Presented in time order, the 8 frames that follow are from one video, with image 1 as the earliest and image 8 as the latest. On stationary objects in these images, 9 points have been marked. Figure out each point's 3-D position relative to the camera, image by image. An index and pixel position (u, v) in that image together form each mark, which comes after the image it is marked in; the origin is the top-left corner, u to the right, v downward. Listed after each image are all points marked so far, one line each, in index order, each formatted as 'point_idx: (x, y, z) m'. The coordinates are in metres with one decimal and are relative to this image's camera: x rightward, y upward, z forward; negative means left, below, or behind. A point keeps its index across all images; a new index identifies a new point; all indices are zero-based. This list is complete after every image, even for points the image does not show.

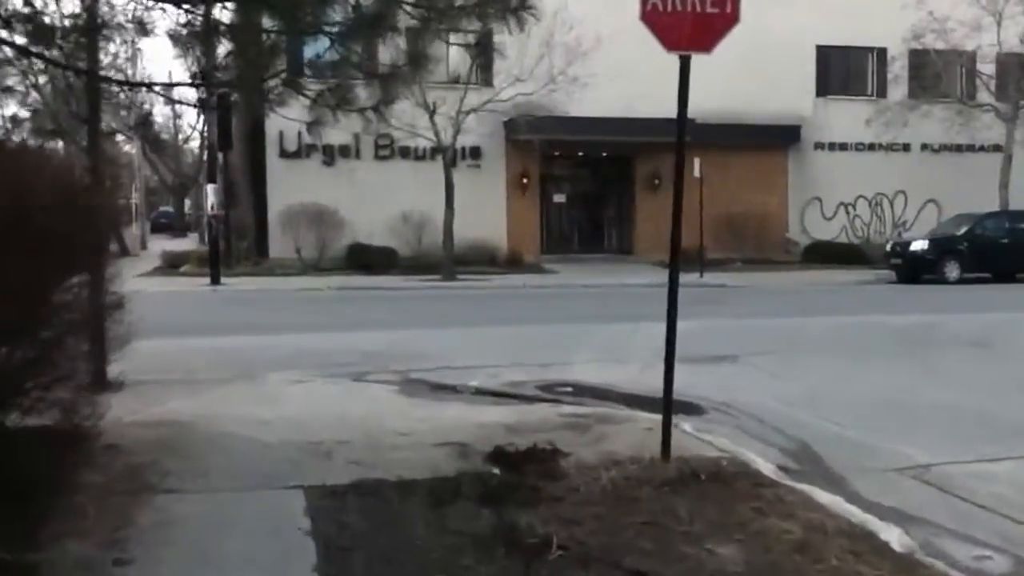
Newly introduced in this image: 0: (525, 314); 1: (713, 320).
0: (+0.2, -0.4, +19.8) m
1: (+2.7, -0.5, +17.3) m
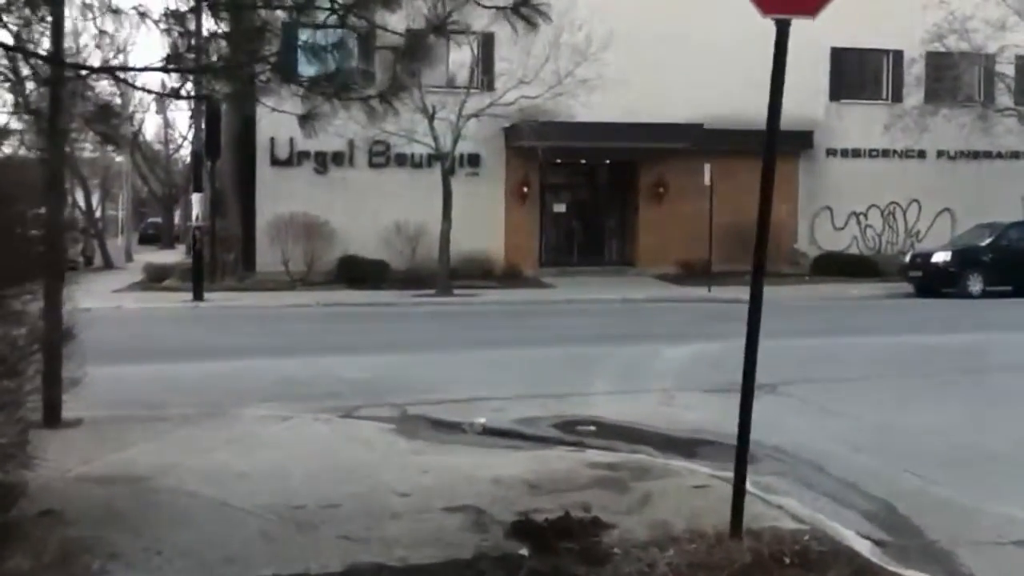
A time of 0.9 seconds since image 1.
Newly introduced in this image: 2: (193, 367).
0: (+0.3, -0.6, +18.5) m
1: (+2.7, -0.7, +16.0) m
2: (-3.4, -0.9, +14.2) m
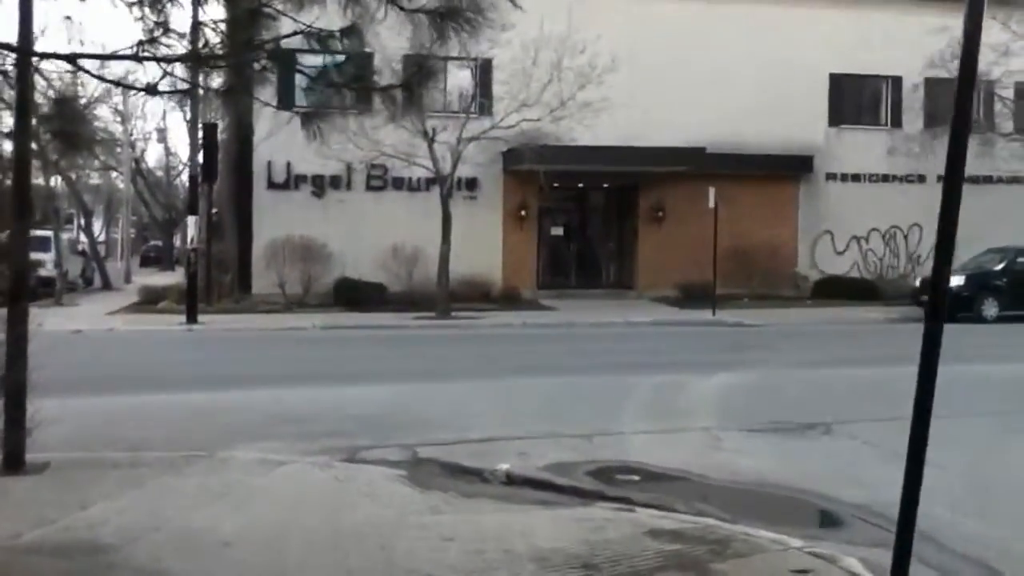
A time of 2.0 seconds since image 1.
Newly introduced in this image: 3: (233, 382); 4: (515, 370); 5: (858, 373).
0: (+0.4, -1.0, +17.1) m
1: (+2.9, -1.0, +14.7) m
2: (-3.3, -1.1, +12.8) m
3: (-3.2, -1.1, +14.6) m
4: (0.0, -1.0, +15.8) m
5: (+3.9, -1.0, +14.9) m
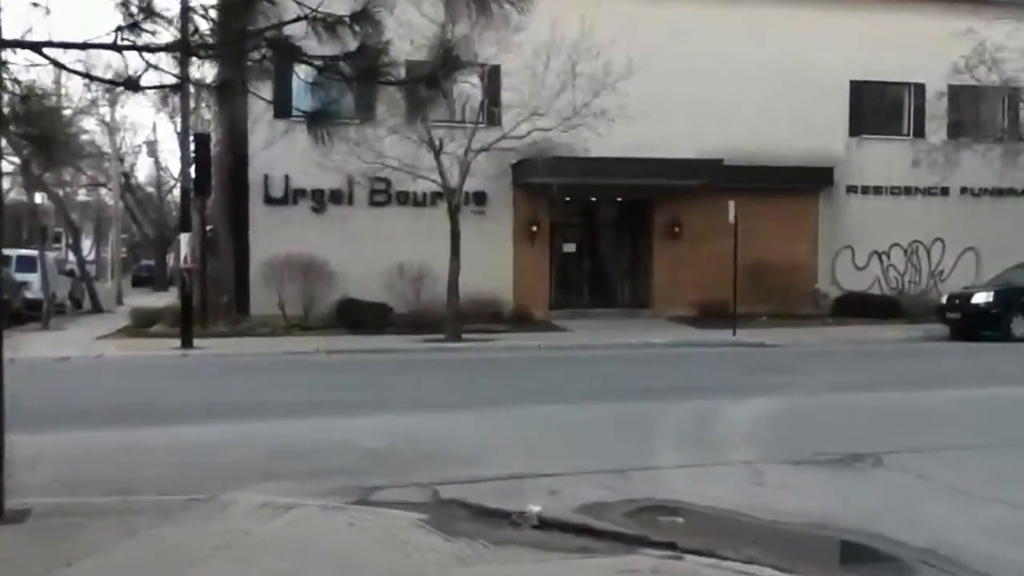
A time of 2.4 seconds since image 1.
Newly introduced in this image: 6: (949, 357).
0: (+0.6, -1.2, +16.4) m
1: (+3.1, -1.2, +13.9) m
2: (-3.1, -1.4, +12.0) m
3: (-3.0, -1.3, +13.8) m
4: (+0.2, -1.3, +15.0) m
5: (+4.1, -1.2, +14.1) m
6: (+6.6, -1.0, +19.4) m
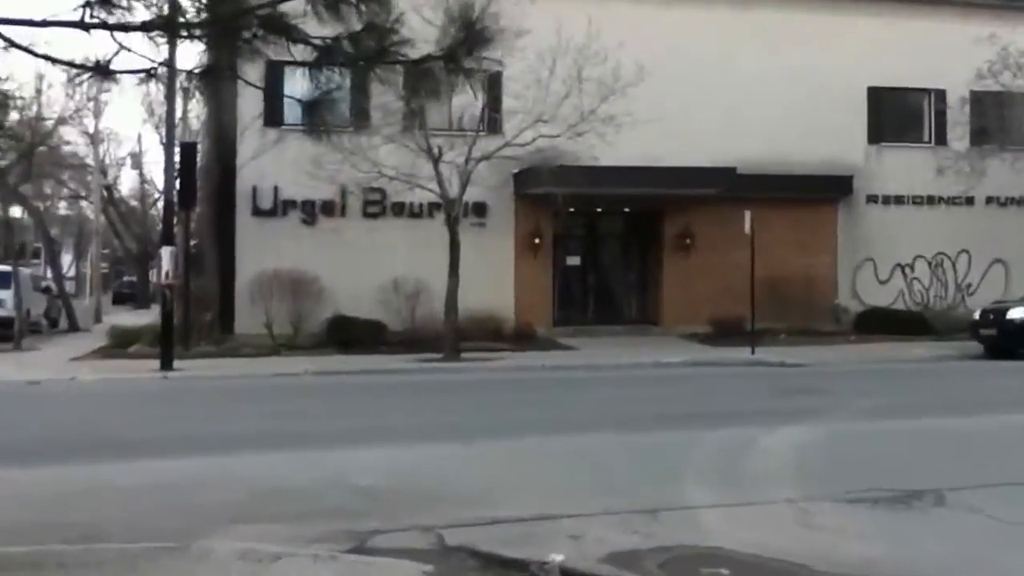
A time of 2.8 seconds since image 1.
0: (+0.6, -1.4, +14.7) m
1: (+3.1, -1.3, +12.3) m
2: (-3.1, -1.5, +10.4) m
3: (-3.0, -1.5, +12.2) m
4: (+0.2, -1.4, +13.3) m
5: (+4.2, -1.3, +12.5) m
6: (+6.6, -1.2, +17.8) m
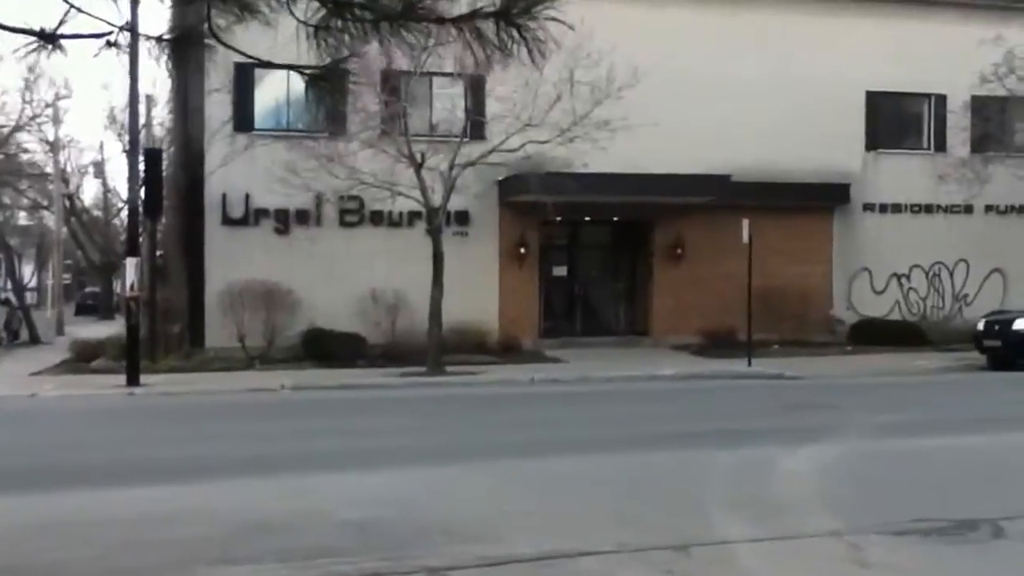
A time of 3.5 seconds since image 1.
0: (+0.6, -1.5, +13.8) m
1: (+3.1, -1.4, +11.4) m
2: (-3.0, -1.6, +9.4) m
3: (-3.0, -1.6, +11.2) m
4: (+0.2, -1.5, +12.4) m
5: (+4.2, -1.4, +11.6) m
6: (+6.5, -1.3, +17.0) m
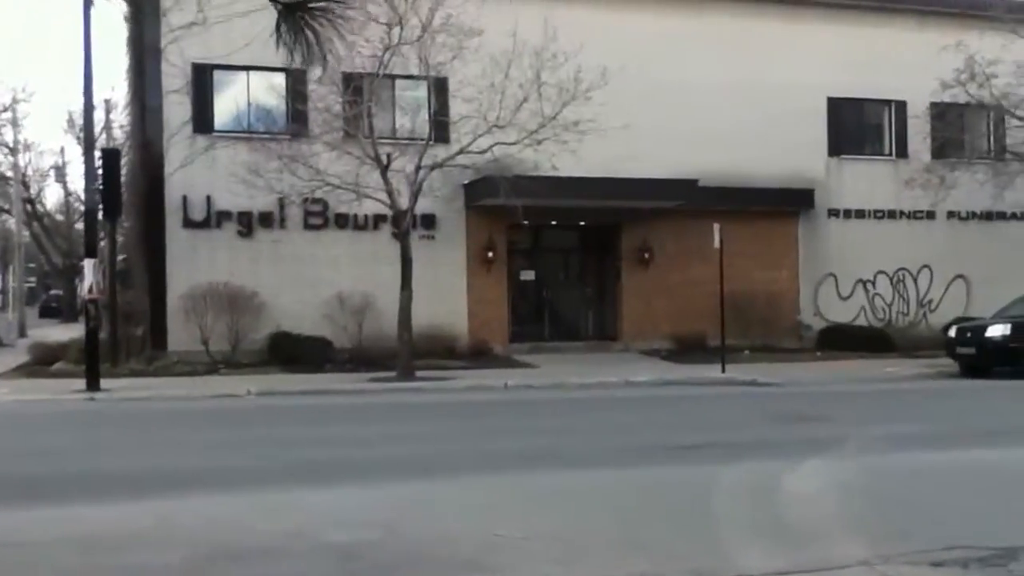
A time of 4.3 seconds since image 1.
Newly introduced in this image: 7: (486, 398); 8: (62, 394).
0: (+0.5, -1.6, +13.5) m
1: (+3.1, -1.5, +11.2) m
2: (-2.9, -1.6, +8.9) m
3: (-3.0, -1.6, +10.8) m
4: (+0.2, -1.6, +12.1) m
5: (+4.1, -1.5, +11.5) m
6: (+6.3, -1.4, +16.9) m
7: (-0.3, -1.6, +19.0) m
8: (-6.8, -1.6, +19.5) m
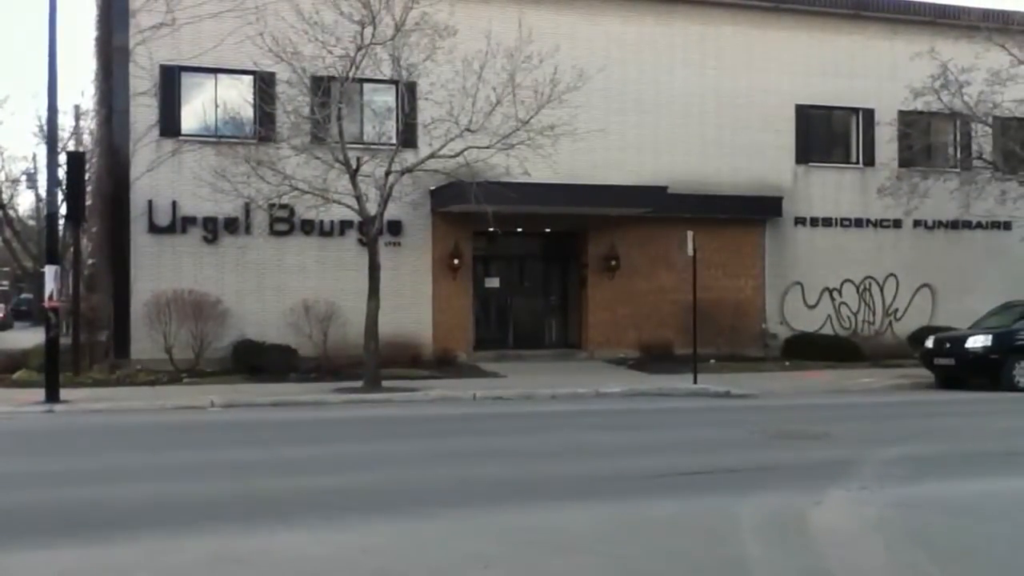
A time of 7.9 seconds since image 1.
0: (+0.4, -1.8, +13.1) m
1: (+3.1, -1.7, +11.0) m
2: (-2.8, -1.8, +8.4) m
3: (-2.9, -1.8, +10.2) m
4: (+0.2, -1.8, +11.7) m
5: (+4.2, -1.7, +11.3) m
6: (+6.0, -1.6, +16.8) m
7: (-0.7, -1.8, +18.6) m
8: (-7.1, -1.7, +18.8) m
